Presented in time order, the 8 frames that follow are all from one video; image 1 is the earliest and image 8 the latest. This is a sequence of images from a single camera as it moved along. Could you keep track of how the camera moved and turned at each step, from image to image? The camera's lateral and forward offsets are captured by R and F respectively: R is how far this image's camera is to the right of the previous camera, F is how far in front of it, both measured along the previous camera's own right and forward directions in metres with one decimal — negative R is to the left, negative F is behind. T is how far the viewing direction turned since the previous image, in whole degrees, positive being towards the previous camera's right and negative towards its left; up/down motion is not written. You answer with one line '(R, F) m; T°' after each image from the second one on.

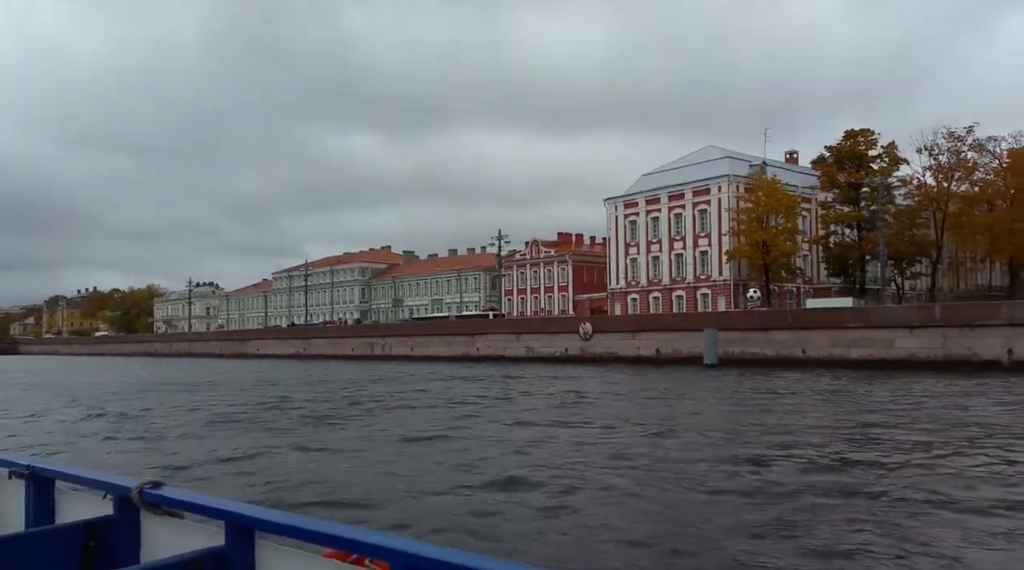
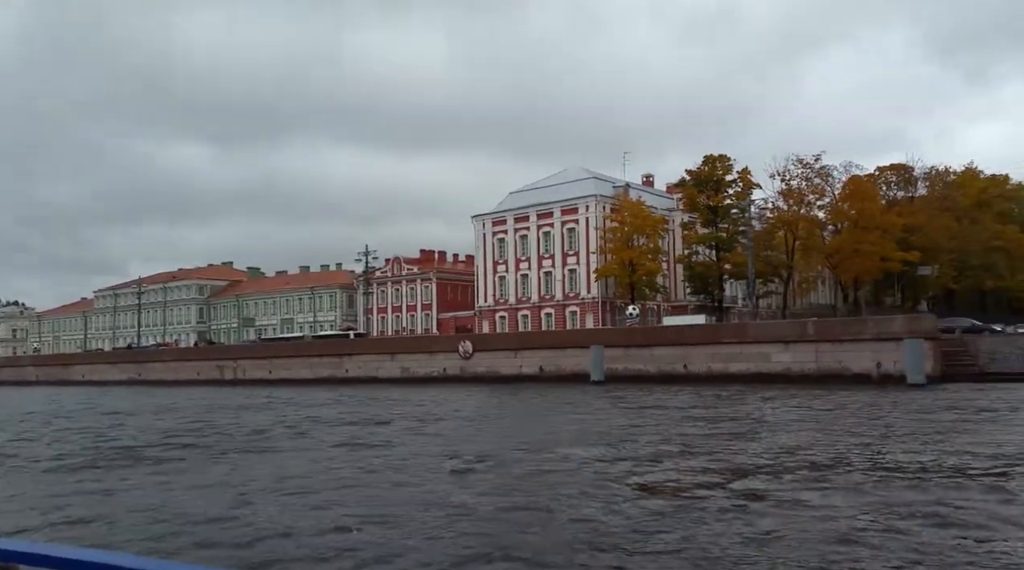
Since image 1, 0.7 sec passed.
(-1.2, +0.4) m; +9°
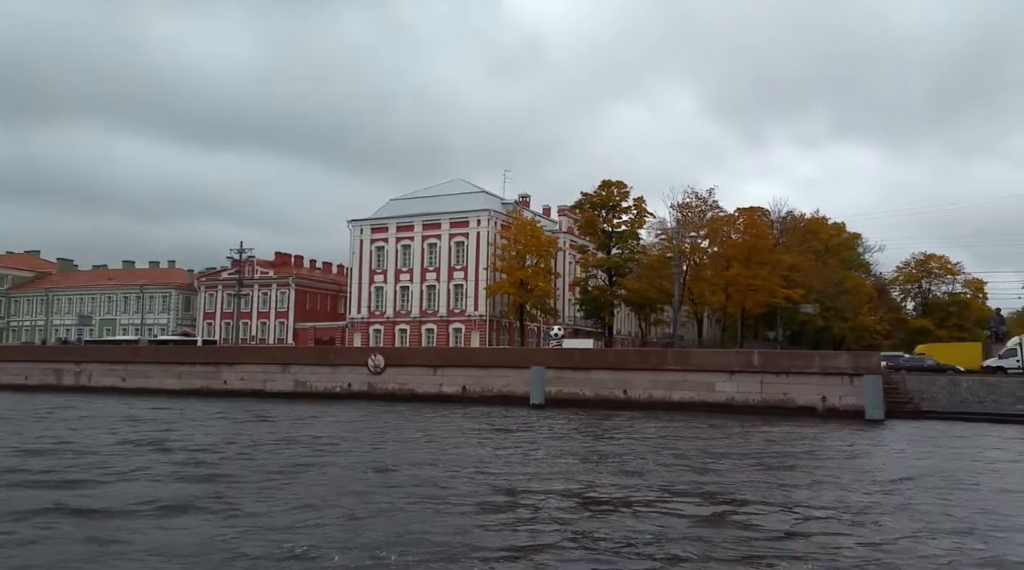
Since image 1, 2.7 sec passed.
(-3.5, +2.1) m; +11°
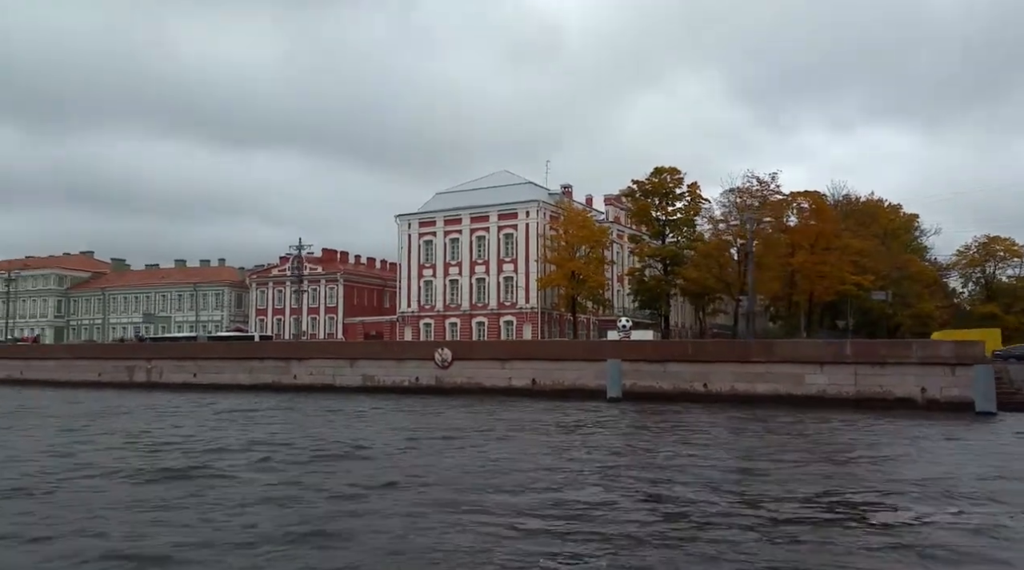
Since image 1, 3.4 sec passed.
(-1.0, +1.0) m; -3°
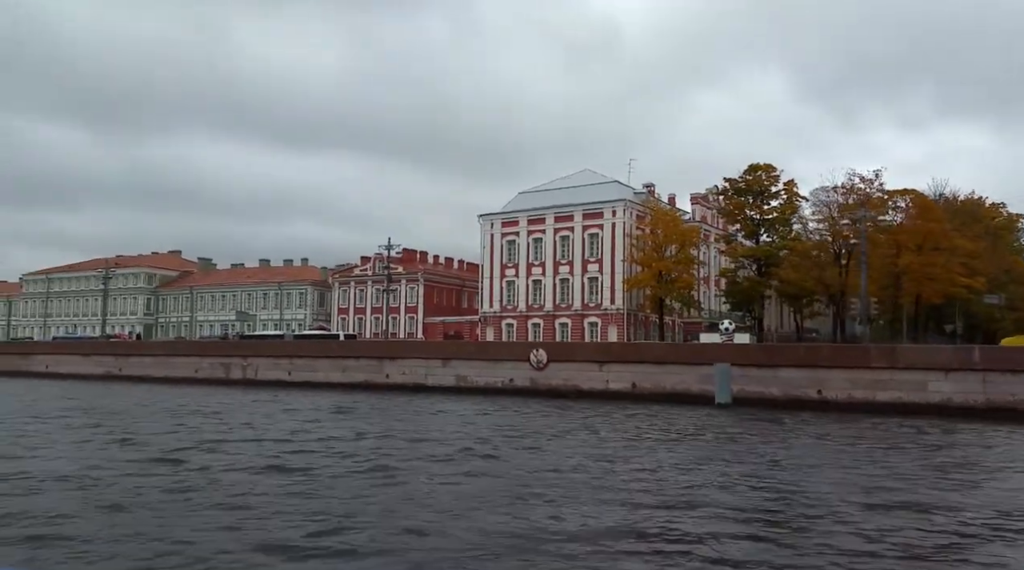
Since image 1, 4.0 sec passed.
(-0.9, +0.8) m; -5°
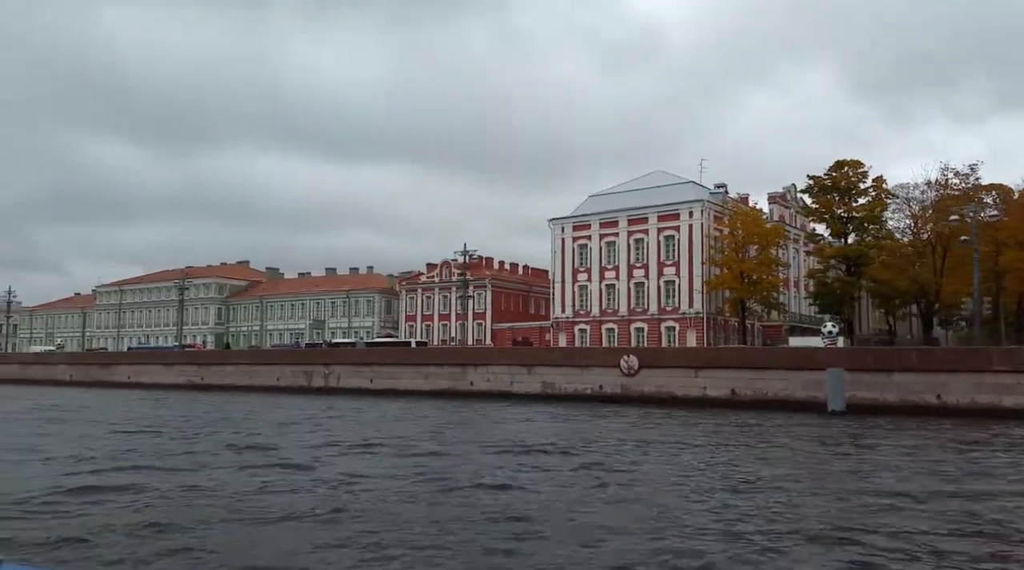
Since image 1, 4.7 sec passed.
(-1.1, +0.9) m; -4°
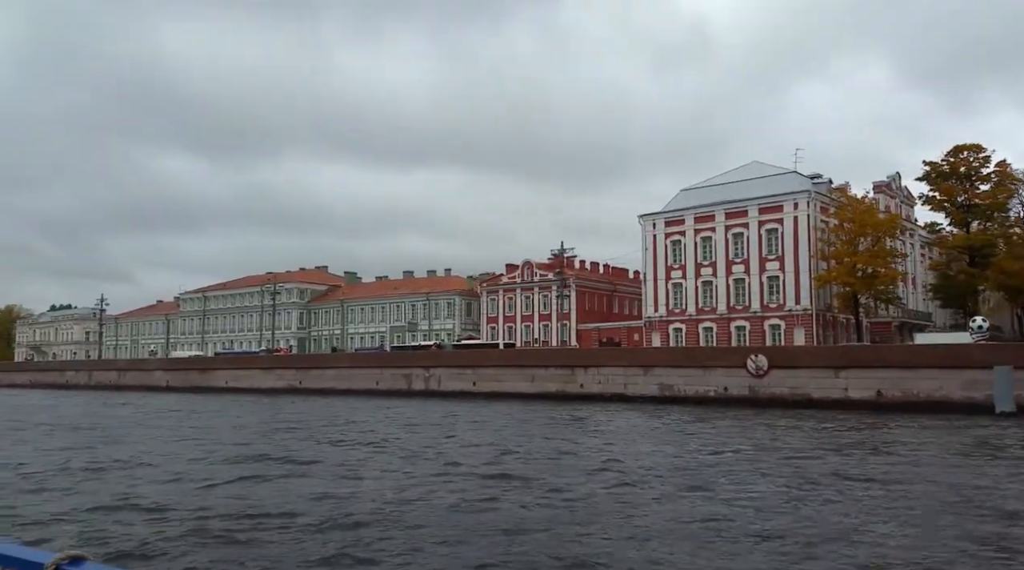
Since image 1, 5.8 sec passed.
(-1.6, +1.6) m; -4°
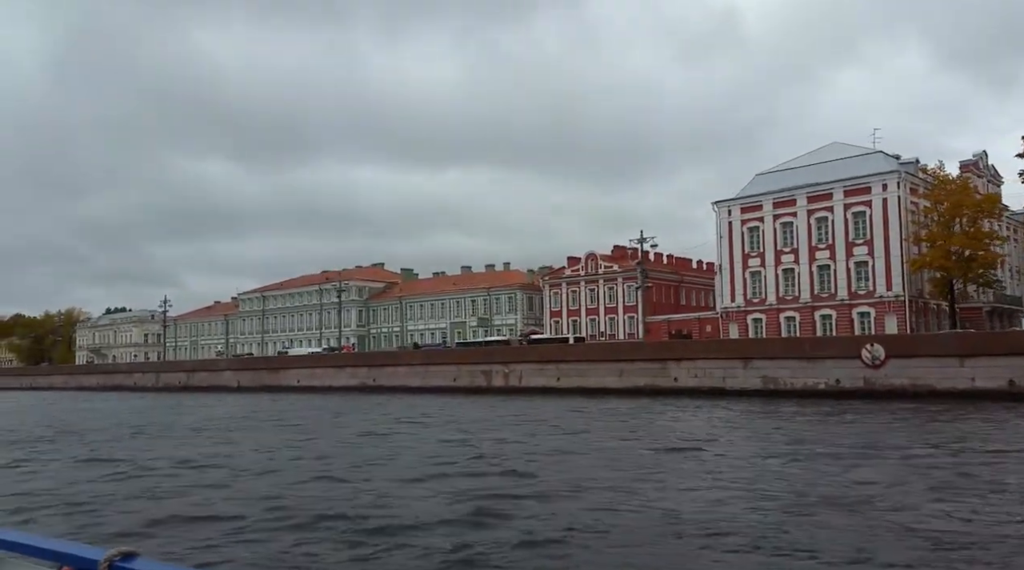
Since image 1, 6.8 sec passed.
(-1.3, +1.6) m; -3°
